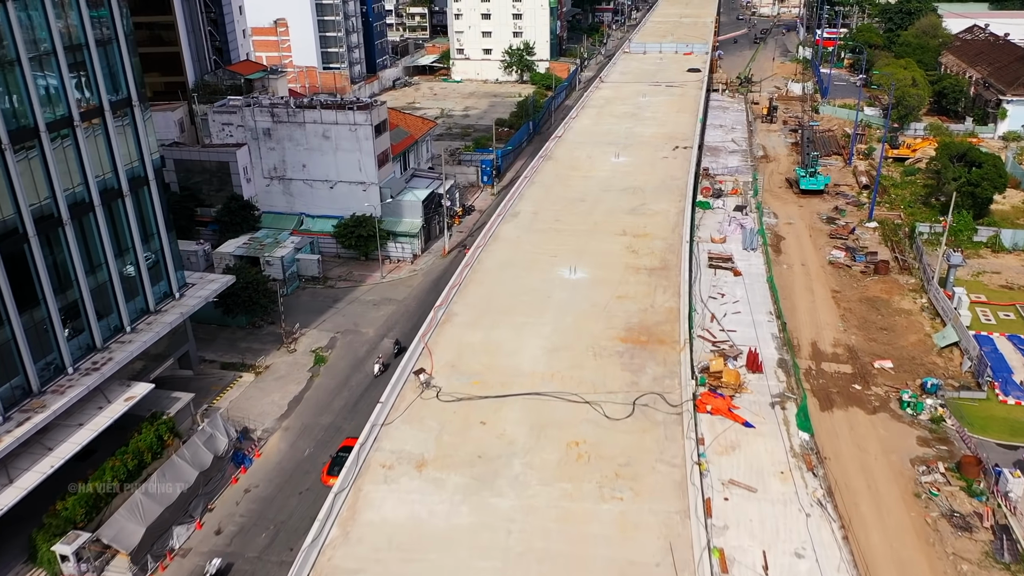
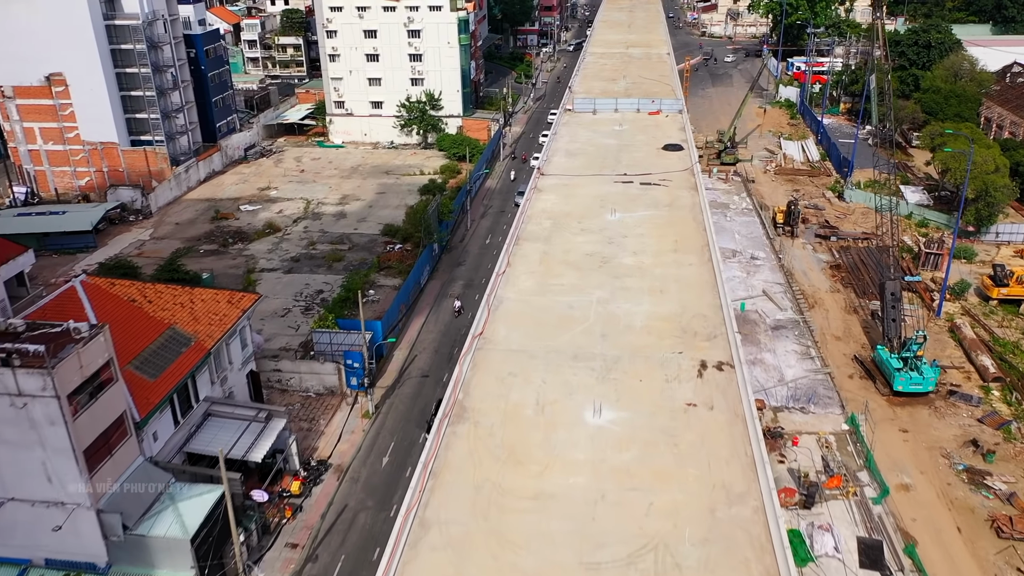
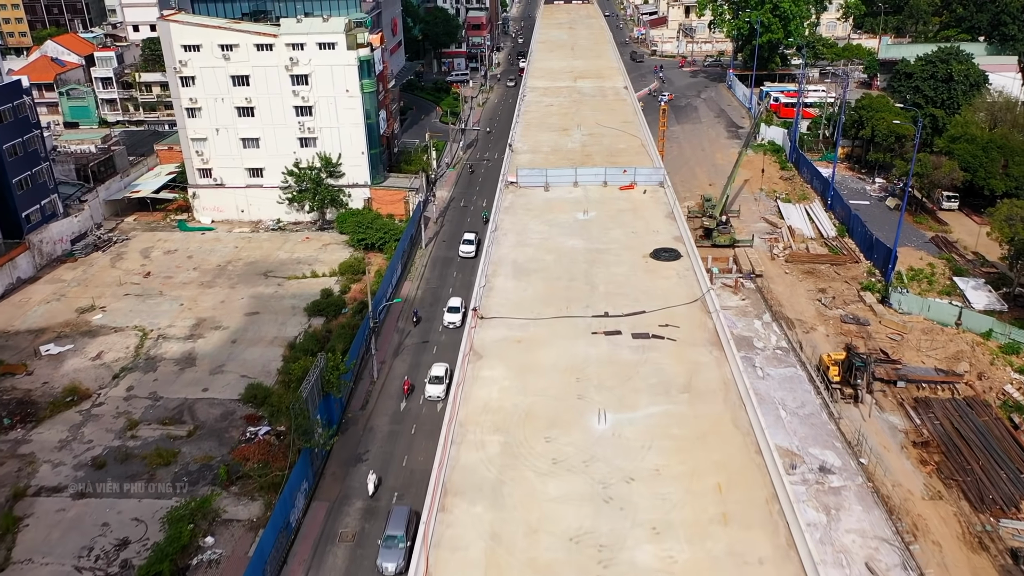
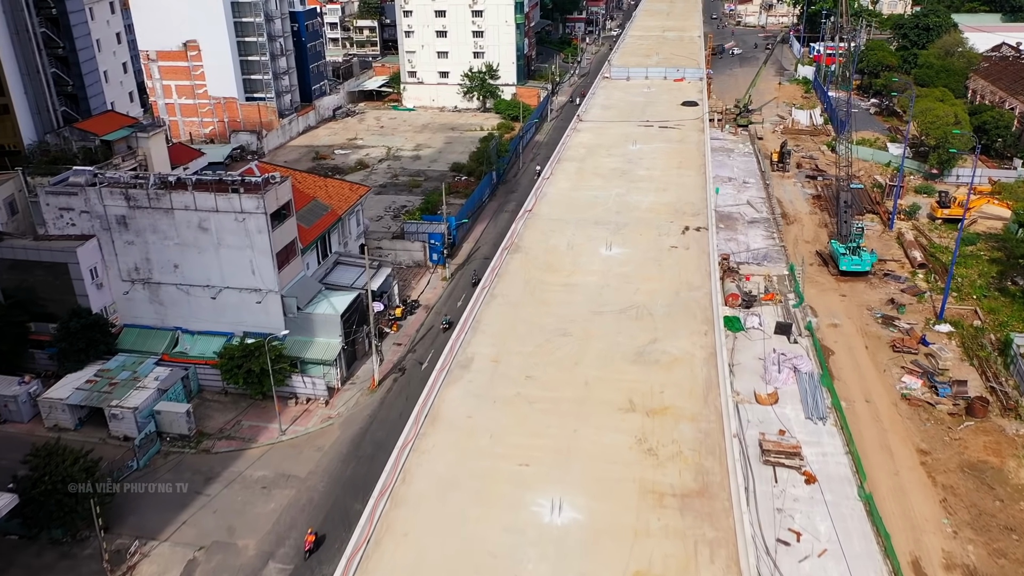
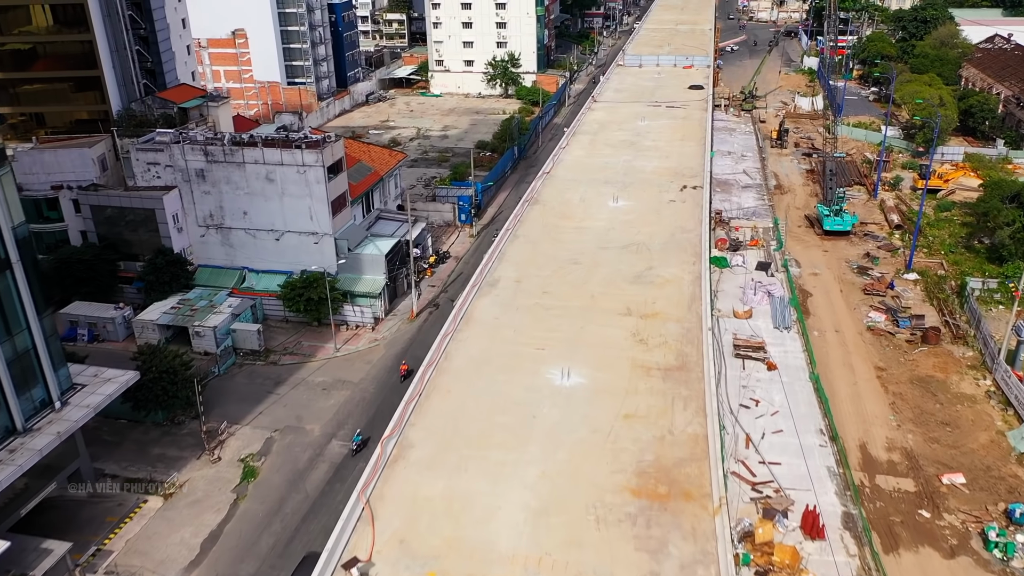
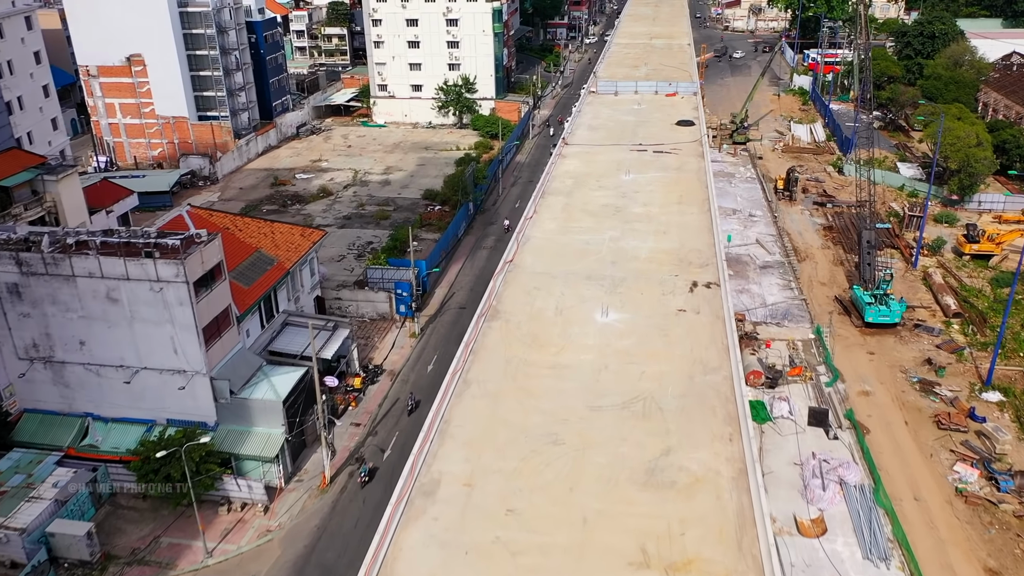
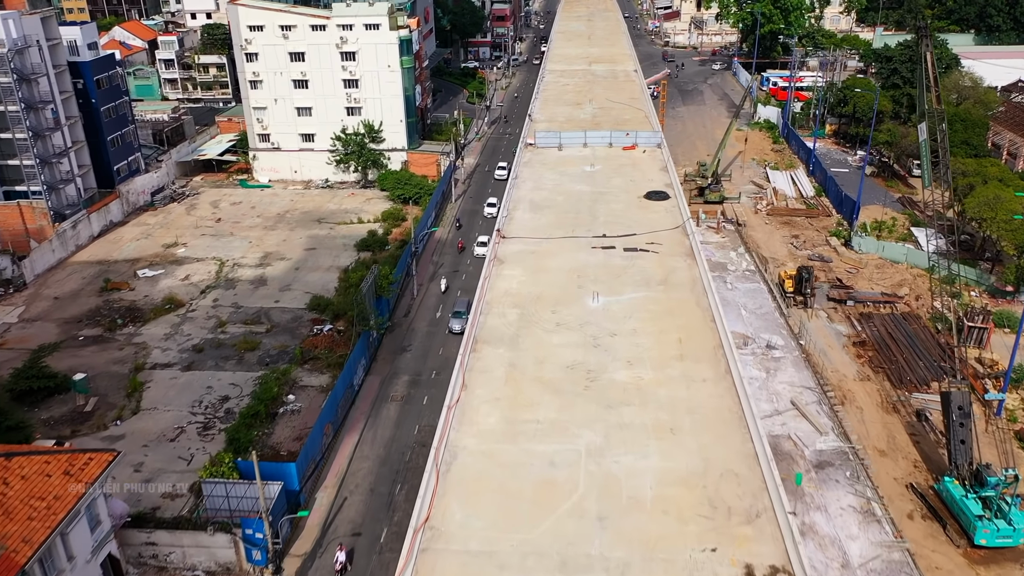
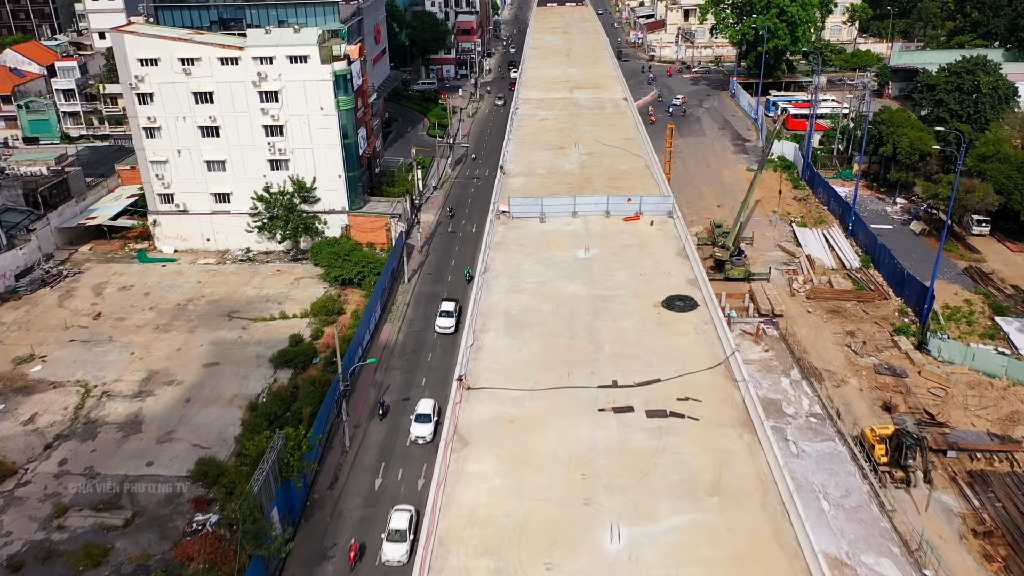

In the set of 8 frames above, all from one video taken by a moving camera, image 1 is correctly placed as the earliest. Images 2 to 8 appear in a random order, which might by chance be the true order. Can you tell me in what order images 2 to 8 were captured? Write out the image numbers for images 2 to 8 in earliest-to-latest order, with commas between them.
5, 4, 6, 2, 7, 3, 8
